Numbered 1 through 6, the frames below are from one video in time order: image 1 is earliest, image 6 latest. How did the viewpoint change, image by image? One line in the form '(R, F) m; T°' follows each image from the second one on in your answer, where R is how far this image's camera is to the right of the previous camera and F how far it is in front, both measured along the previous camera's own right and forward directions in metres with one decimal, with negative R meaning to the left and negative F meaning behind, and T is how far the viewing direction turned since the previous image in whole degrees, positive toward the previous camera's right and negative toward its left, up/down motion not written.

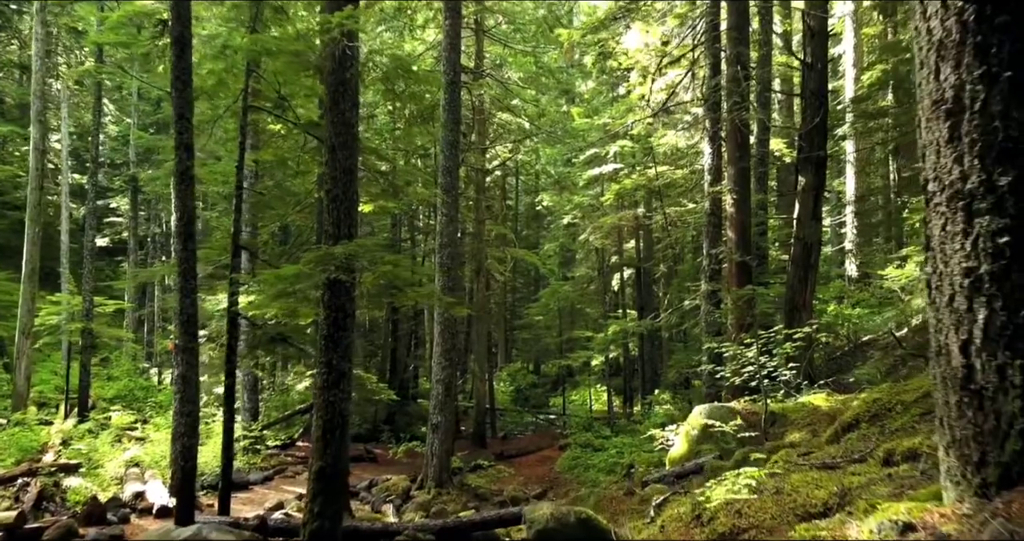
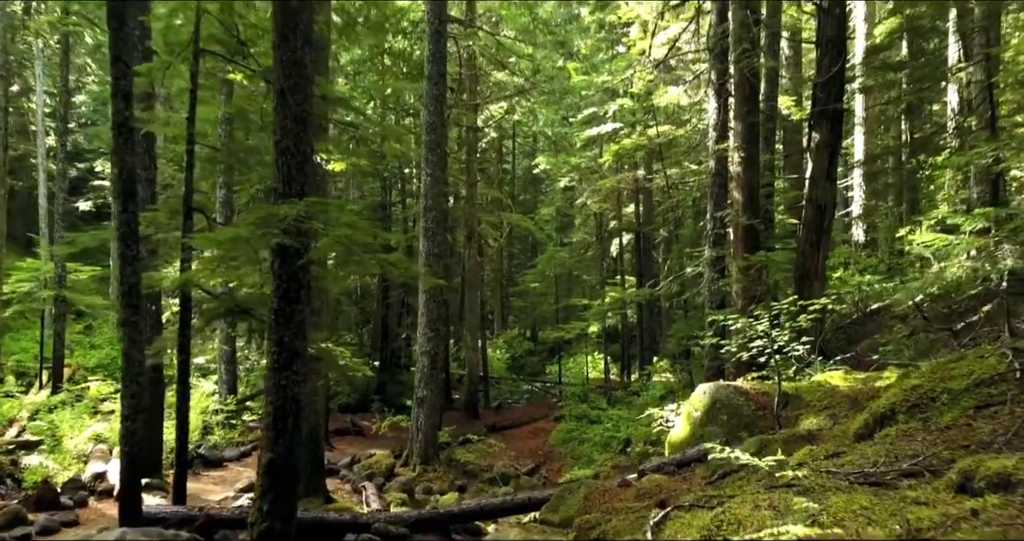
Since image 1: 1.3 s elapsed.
(+0.2, +0.9) m; 0°
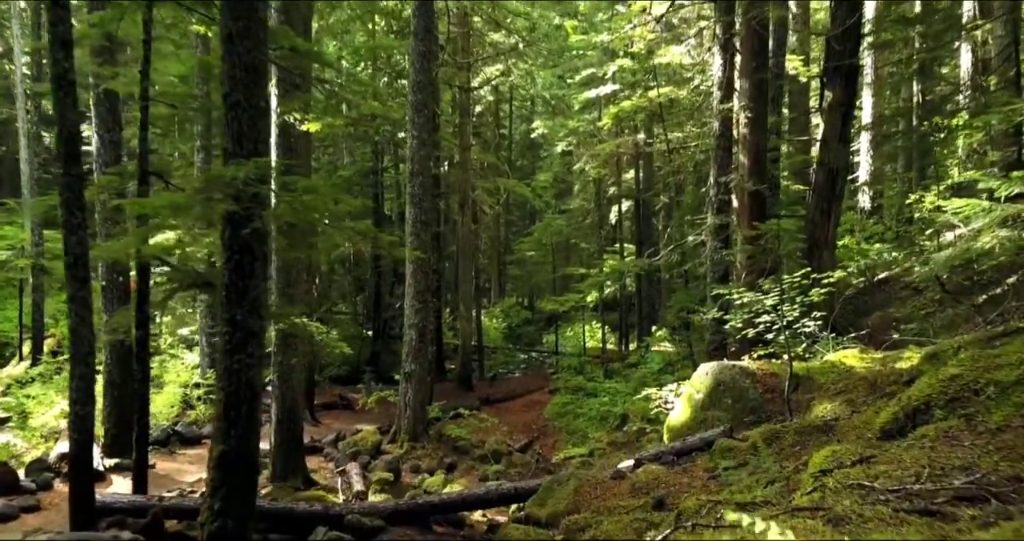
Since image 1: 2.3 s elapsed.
(+0.1, +0.7) m; 0°
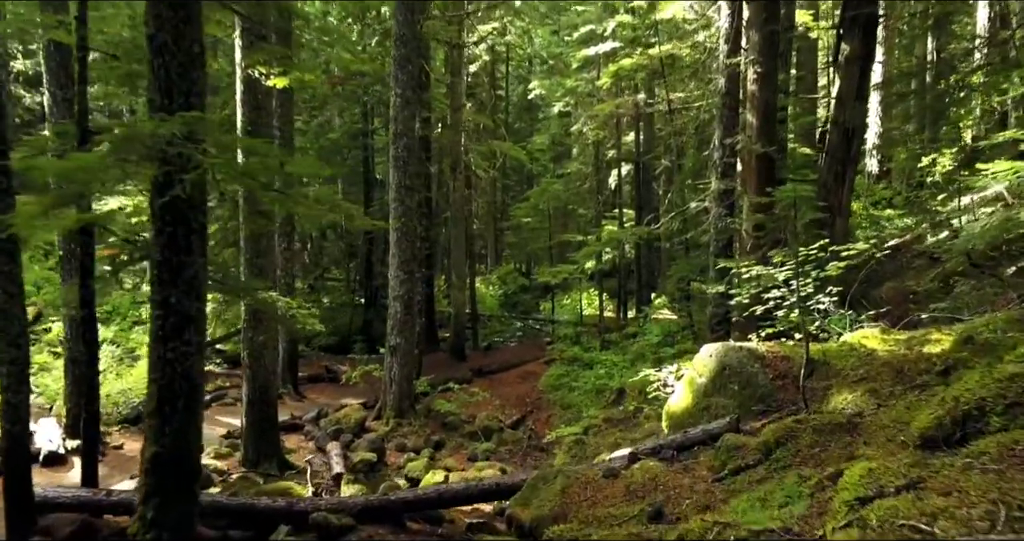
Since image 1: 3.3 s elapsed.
(+0.1, +0.7) m; 0°
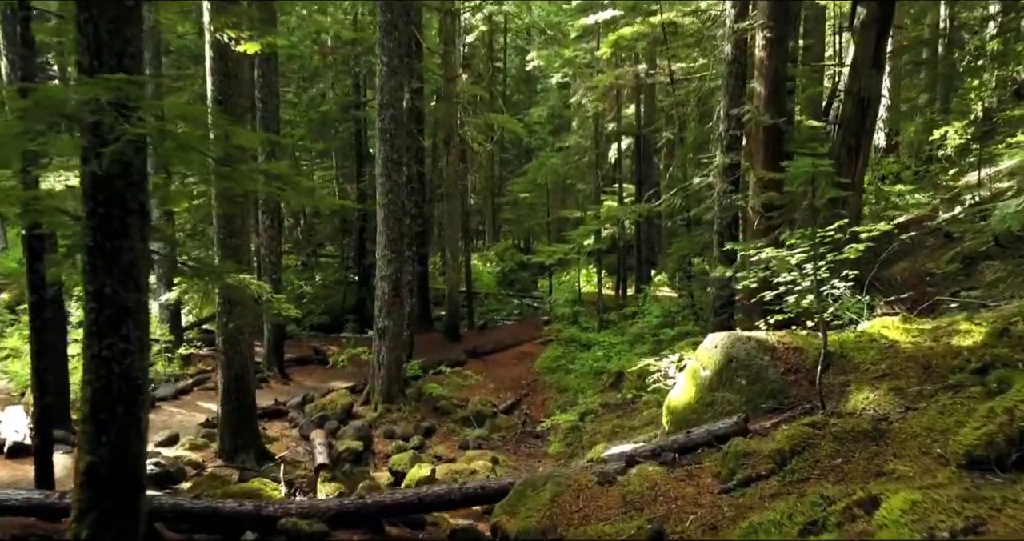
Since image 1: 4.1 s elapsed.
(+0.1, +0.6) m; 0°
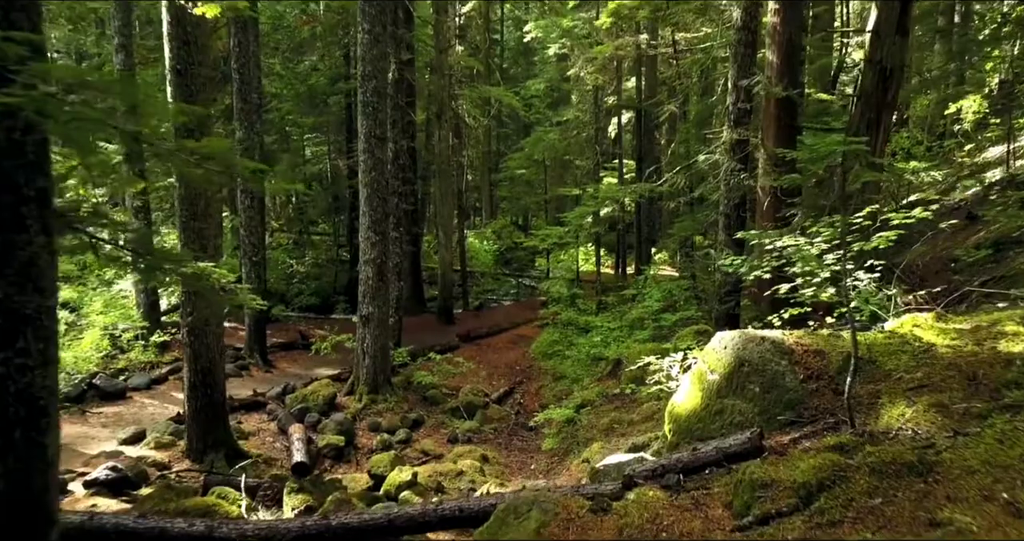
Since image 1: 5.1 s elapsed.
(+0.1, +0.7) m; 0°
